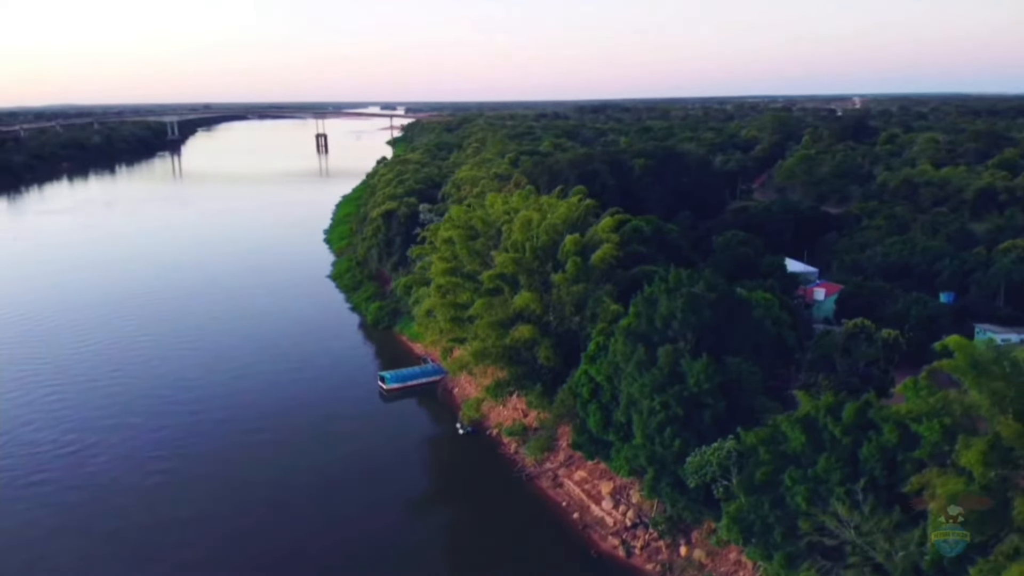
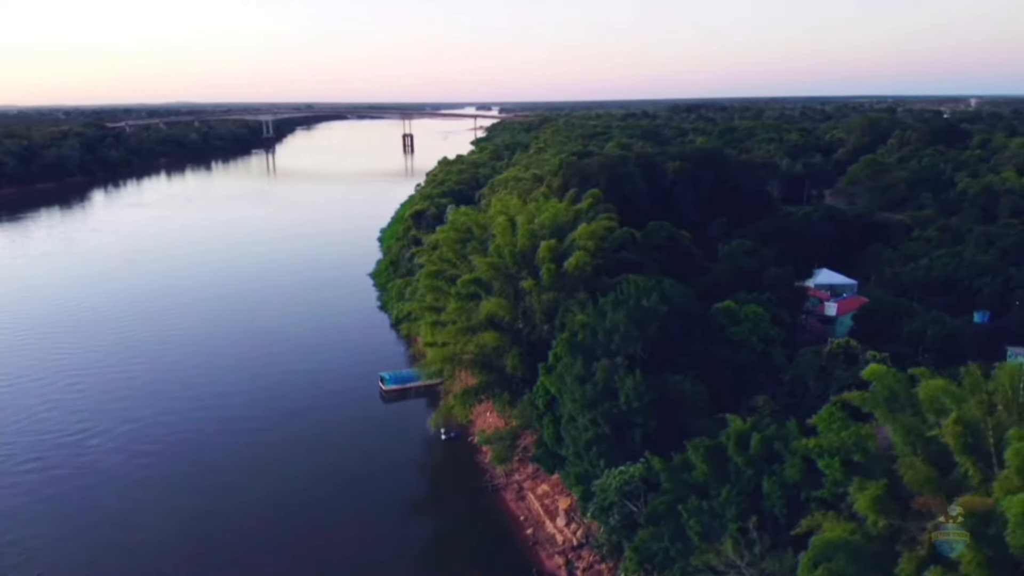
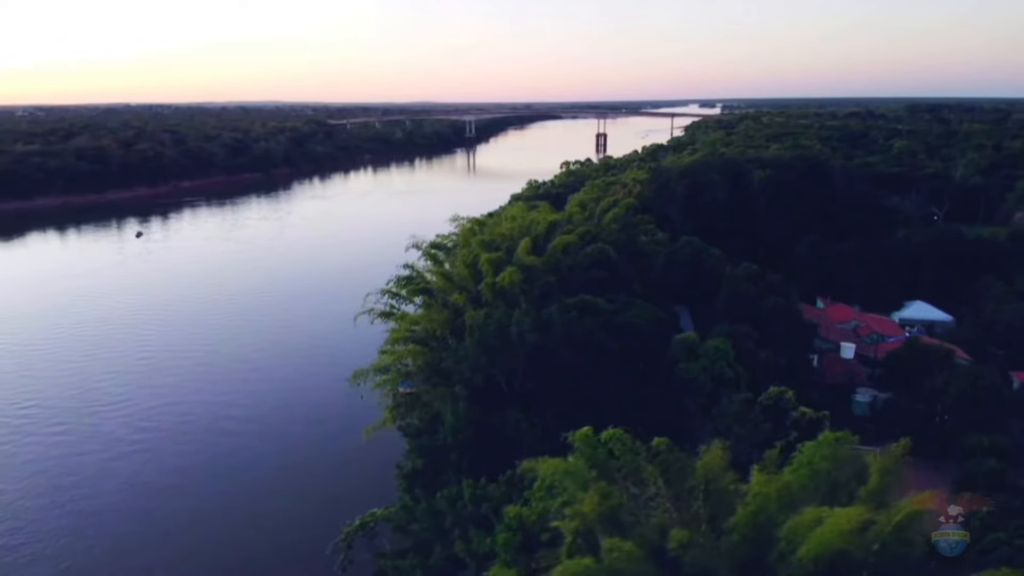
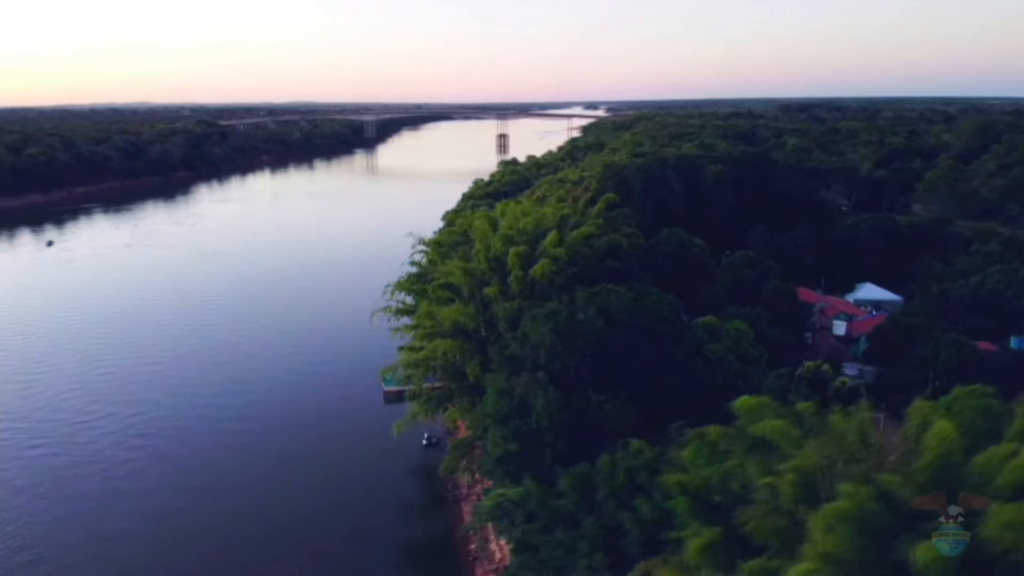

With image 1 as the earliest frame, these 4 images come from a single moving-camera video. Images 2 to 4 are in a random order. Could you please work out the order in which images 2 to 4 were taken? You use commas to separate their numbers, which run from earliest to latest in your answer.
2, 4, 3
